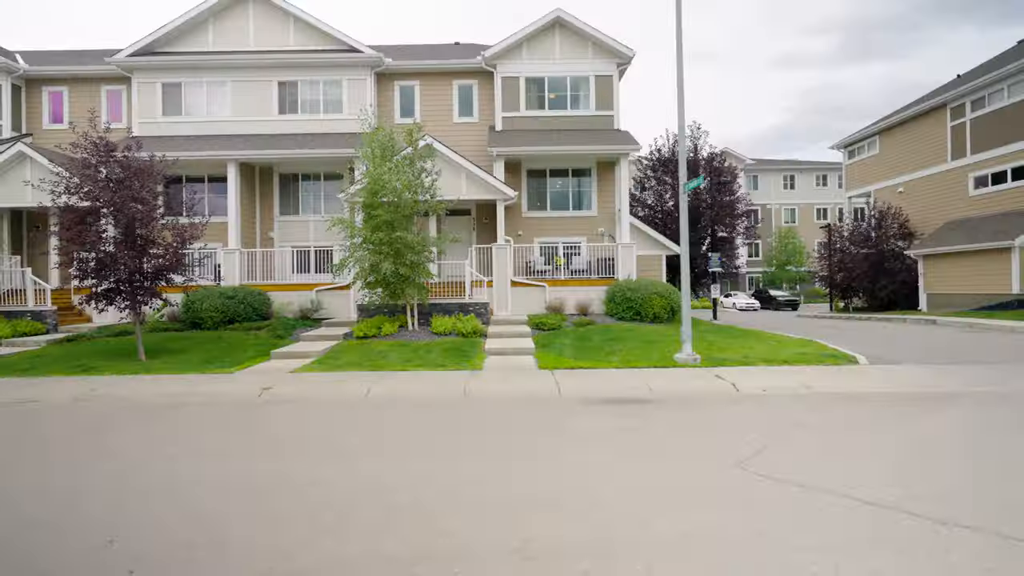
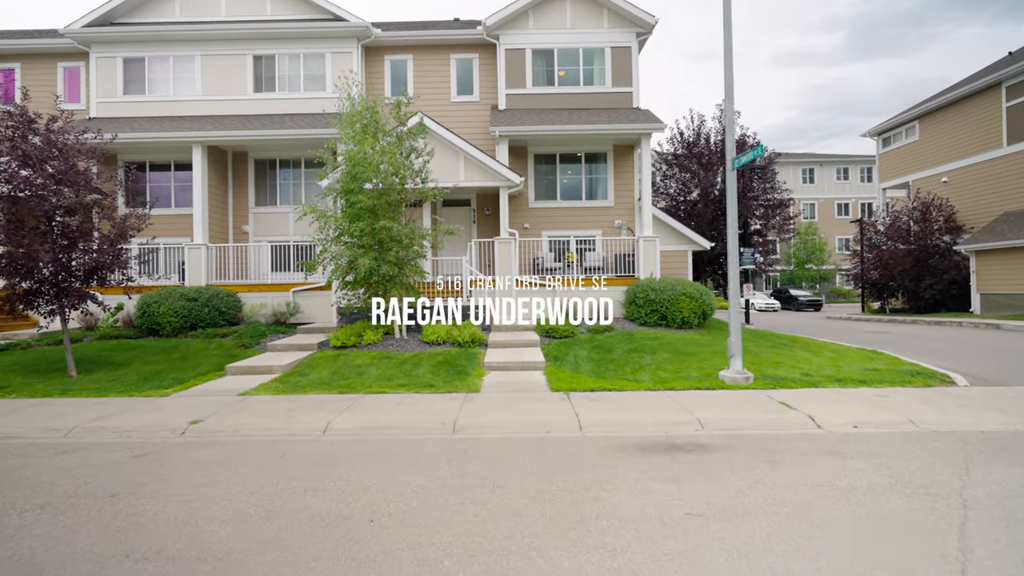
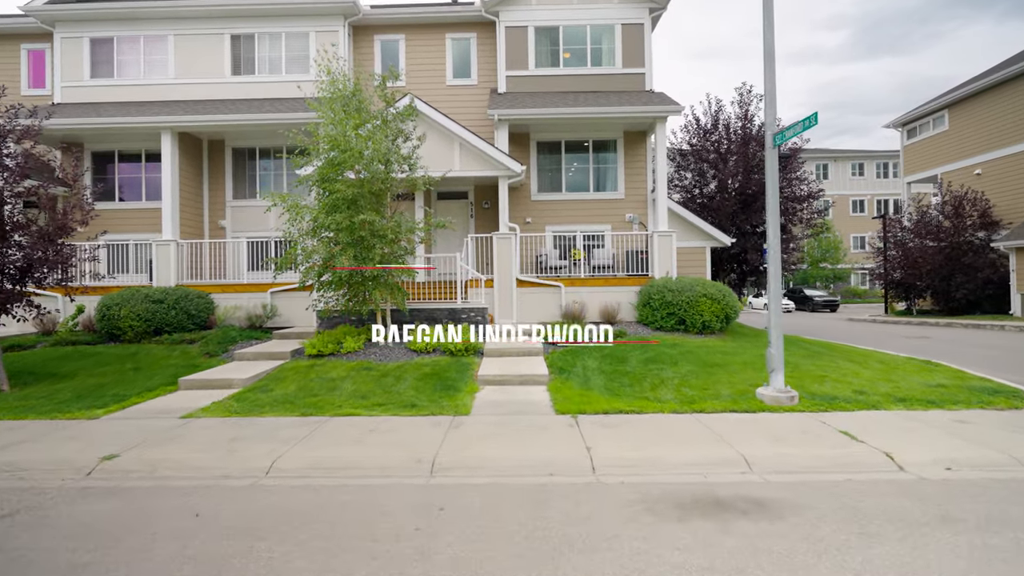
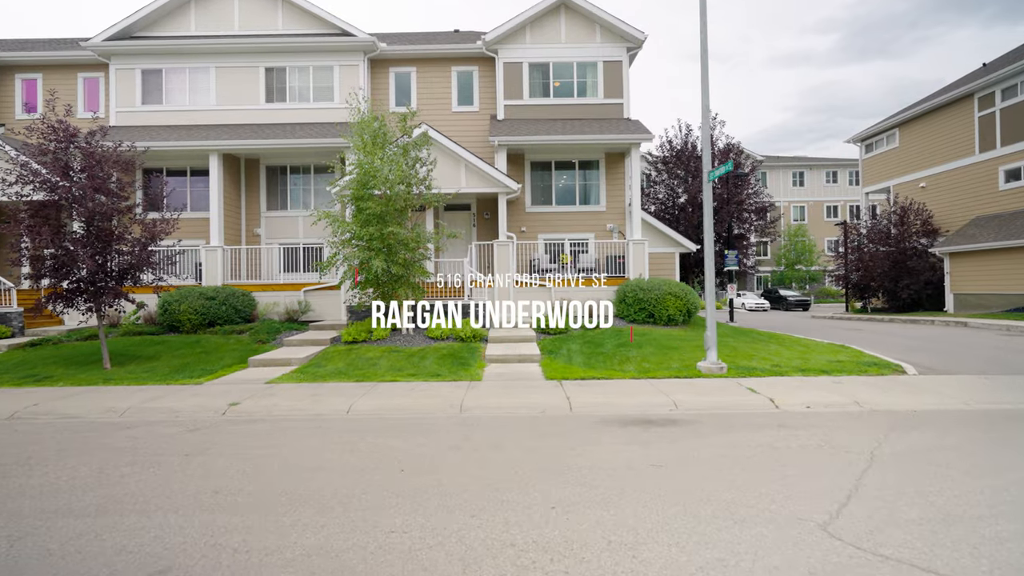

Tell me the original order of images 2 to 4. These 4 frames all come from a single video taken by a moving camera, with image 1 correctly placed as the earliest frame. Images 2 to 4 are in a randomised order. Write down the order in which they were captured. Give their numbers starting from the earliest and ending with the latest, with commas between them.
4, 2, 3
